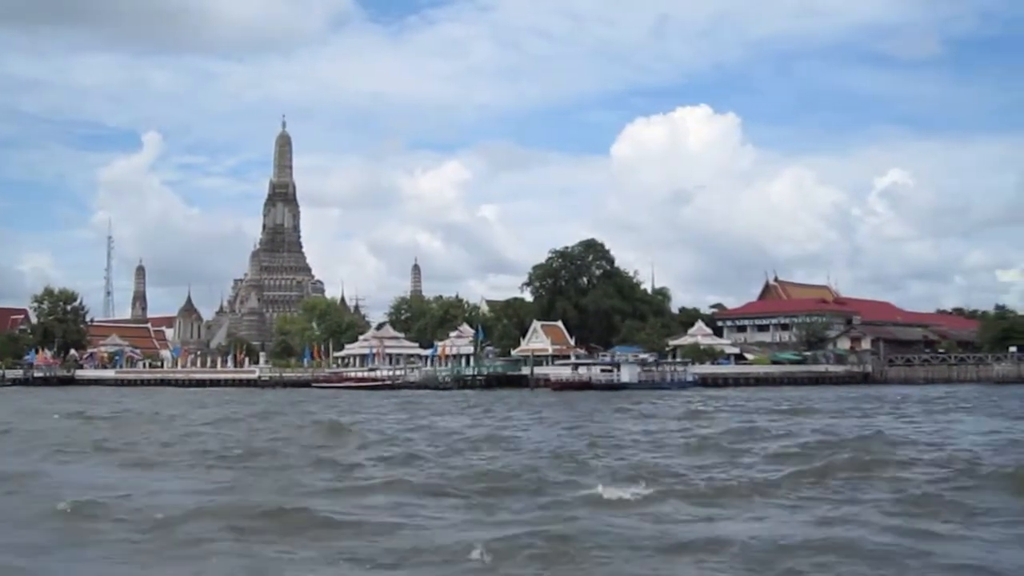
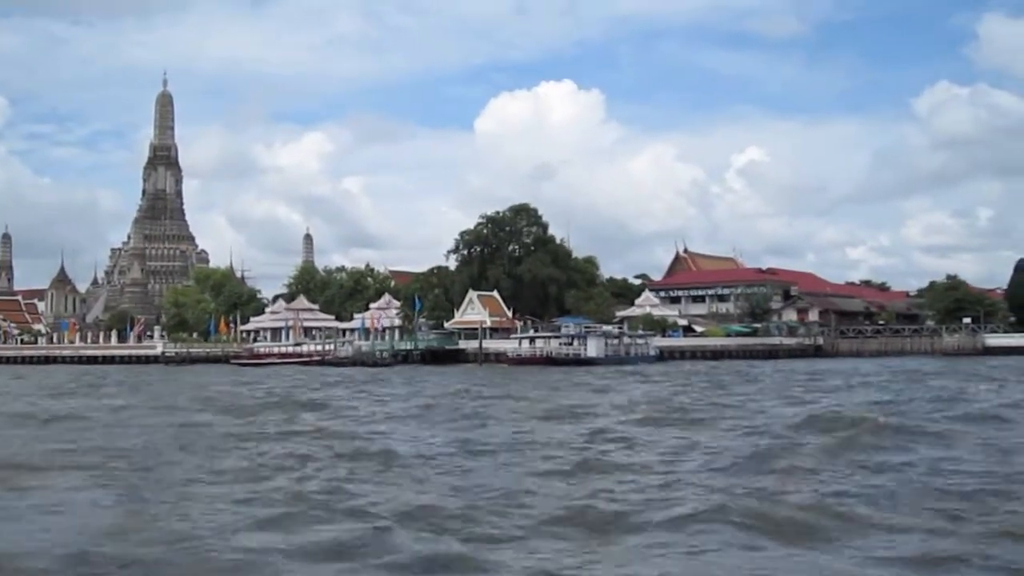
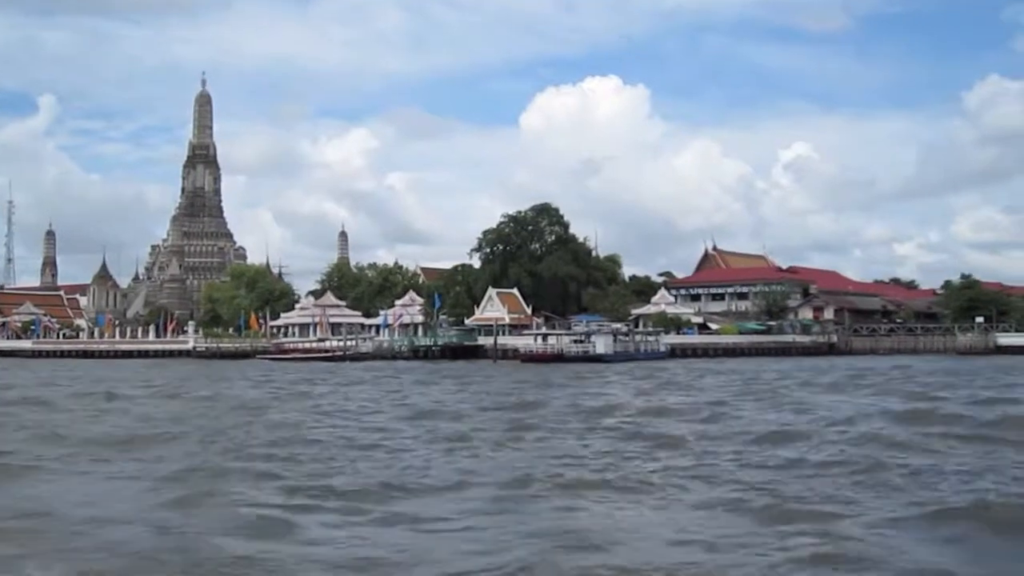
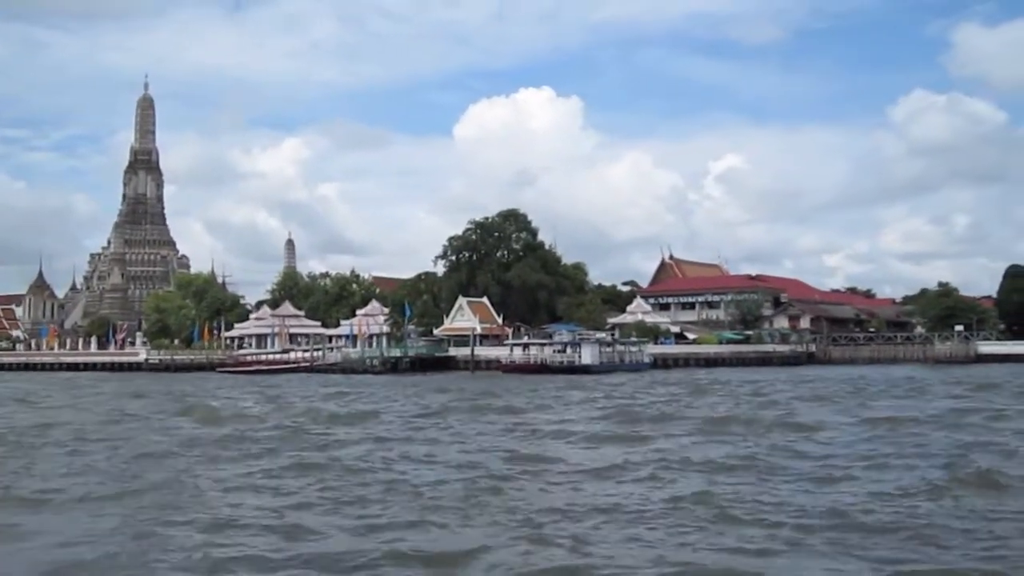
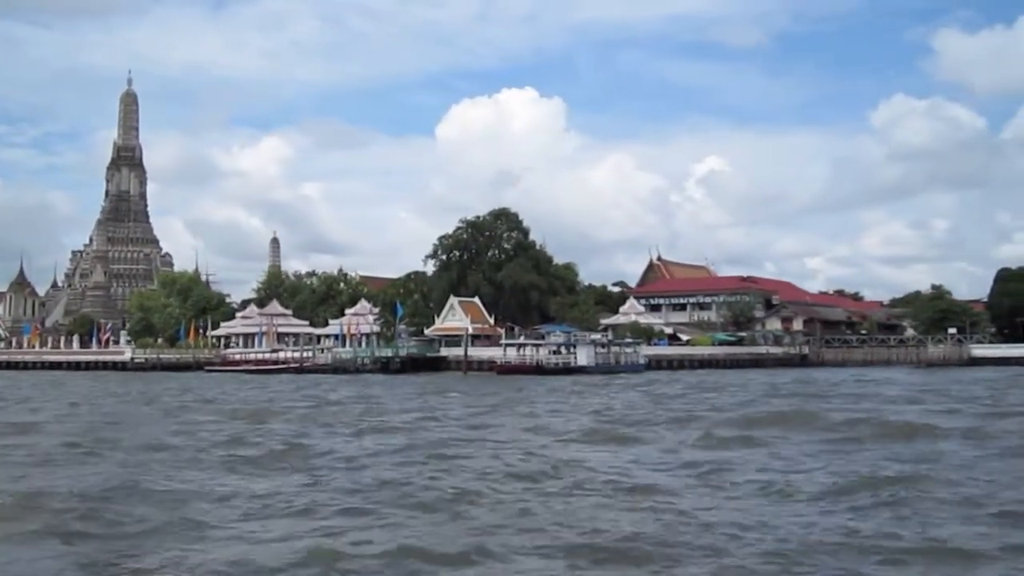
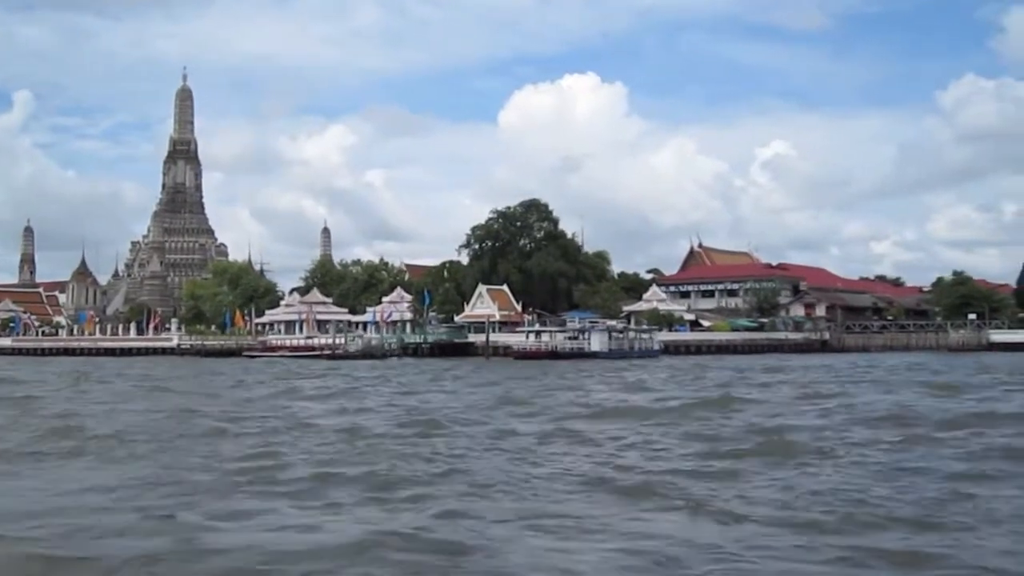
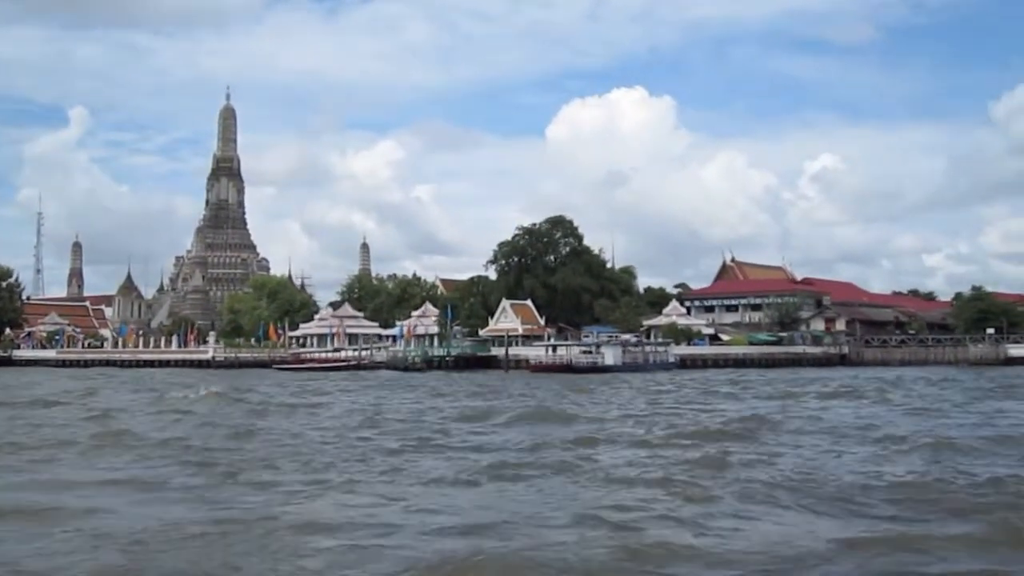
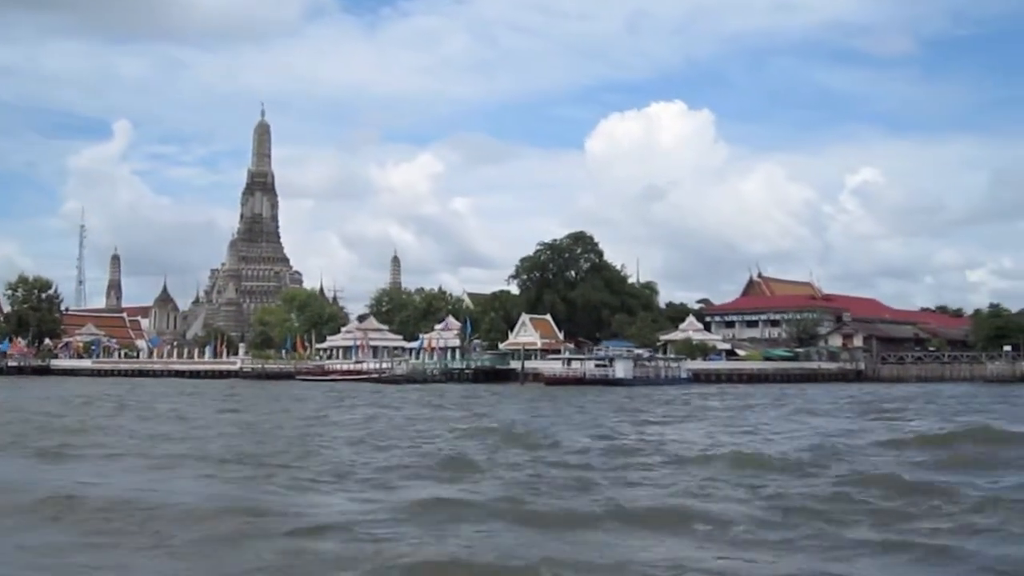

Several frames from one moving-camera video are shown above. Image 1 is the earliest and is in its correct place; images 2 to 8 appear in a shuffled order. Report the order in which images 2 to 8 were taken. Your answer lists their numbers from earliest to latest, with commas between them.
8, 7, 3, 6, 2, 4, 5
